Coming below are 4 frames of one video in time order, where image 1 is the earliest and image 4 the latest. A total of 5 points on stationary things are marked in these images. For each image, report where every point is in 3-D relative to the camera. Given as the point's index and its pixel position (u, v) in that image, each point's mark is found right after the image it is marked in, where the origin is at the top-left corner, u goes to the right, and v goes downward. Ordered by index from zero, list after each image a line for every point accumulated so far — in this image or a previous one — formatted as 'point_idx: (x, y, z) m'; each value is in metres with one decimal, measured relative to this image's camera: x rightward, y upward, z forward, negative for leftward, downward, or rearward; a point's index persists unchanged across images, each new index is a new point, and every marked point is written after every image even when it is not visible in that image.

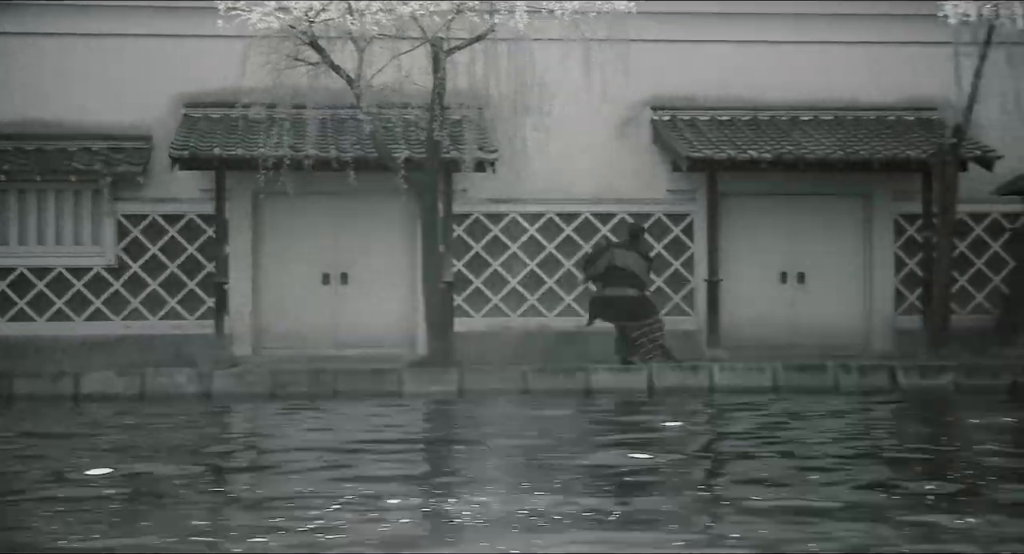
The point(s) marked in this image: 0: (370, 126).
0: (-1.4, +1.5, +15.2) m
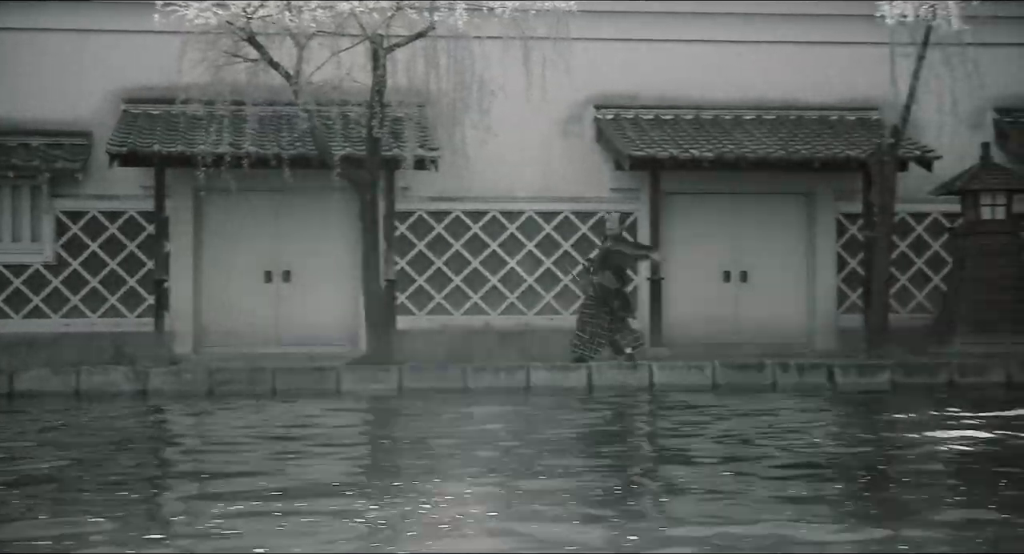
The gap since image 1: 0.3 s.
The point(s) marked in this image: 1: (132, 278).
0: (-2.0, +1.5, +15.2) m
1: (-4.6, 0.0, +19.1) m
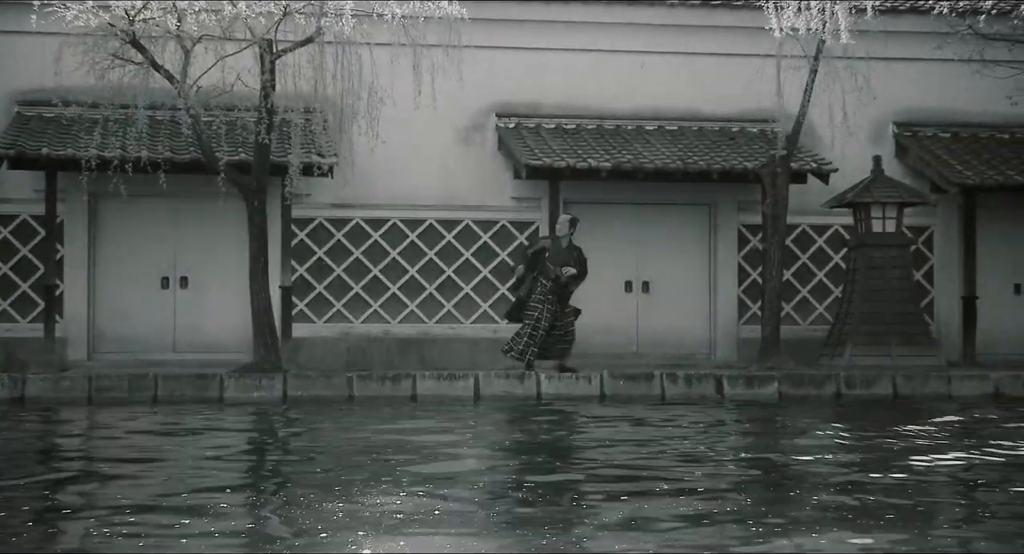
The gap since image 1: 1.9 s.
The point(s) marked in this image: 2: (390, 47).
0: (-3.0, +1.4, +15.0) m
1: (-5.9, -0.1, +18.8) m
2: (-1.4, +2.9, +19.5) m
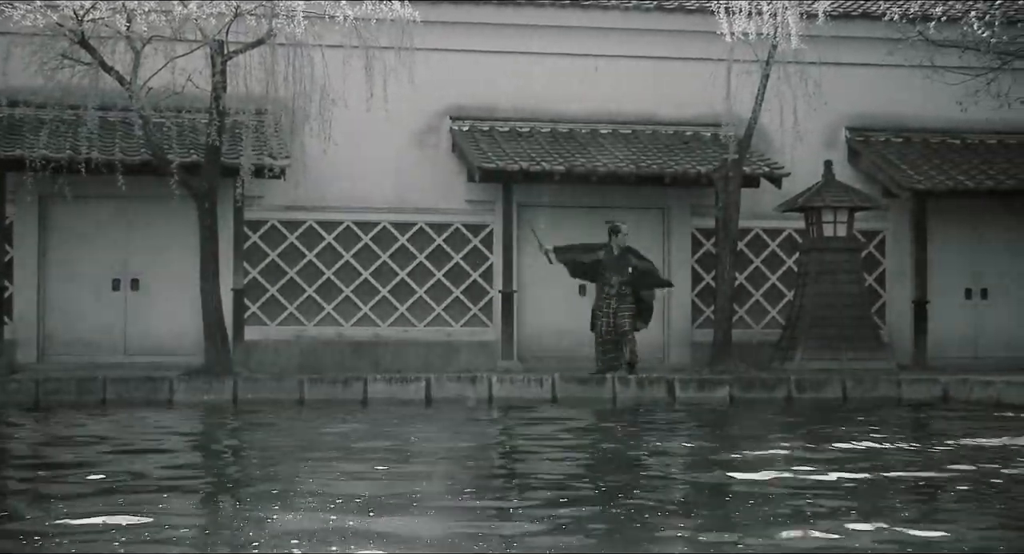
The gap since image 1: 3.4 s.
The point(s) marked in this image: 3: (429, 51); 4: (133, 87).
0: (-3.5, +1.4, +14.9) m
1: (-6.4, -0.1, +18.6) m
2: (-2.0, +2.8, +19.5) m
3: (-1.0, +2.8, +19.8) m
4: (-3.6, +1.8, +14.9) m
